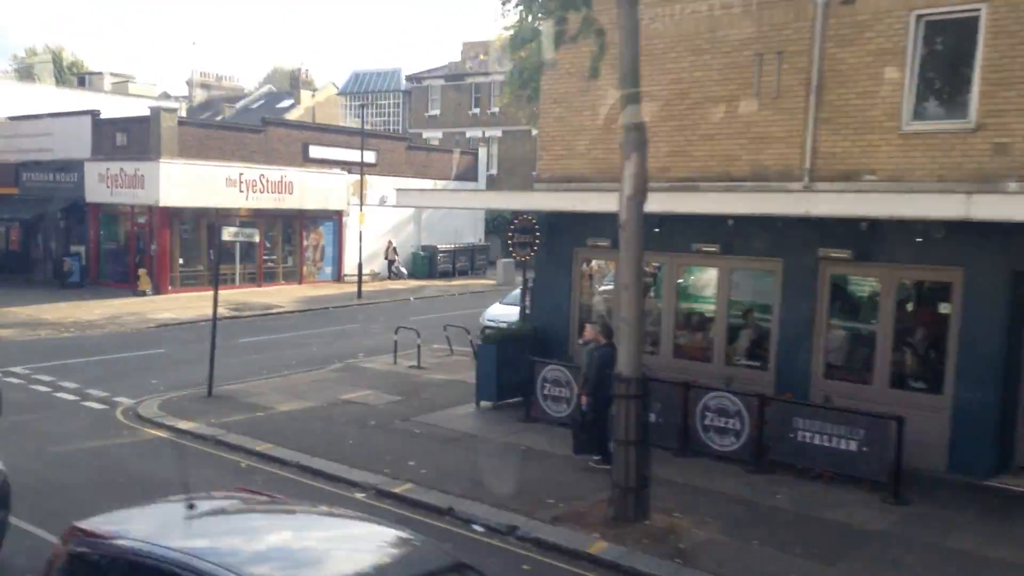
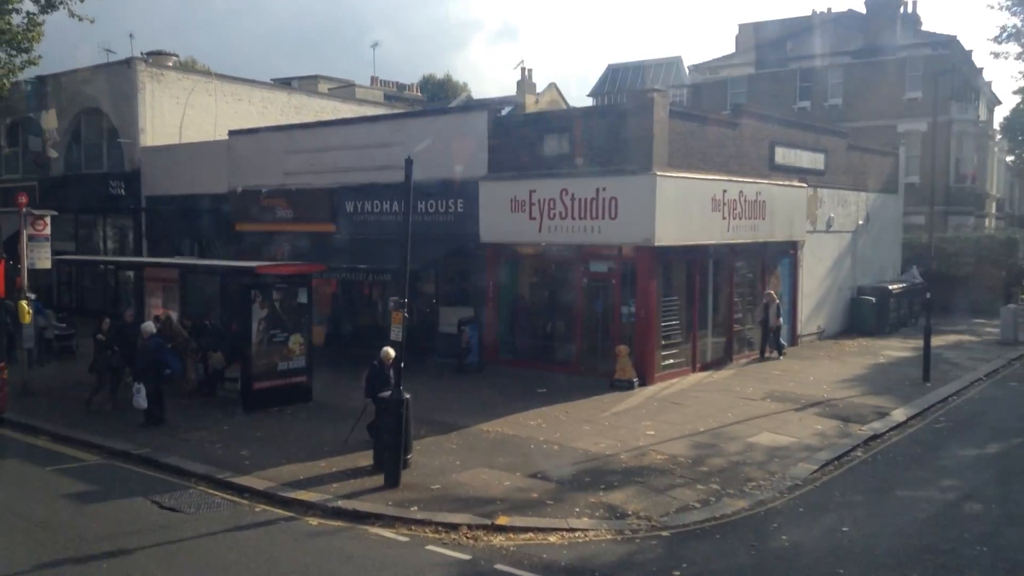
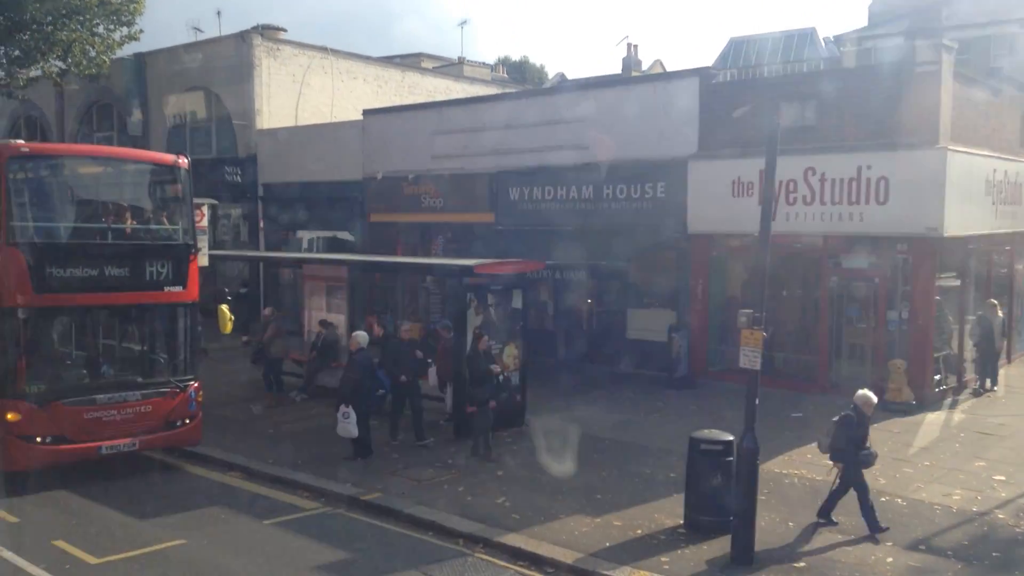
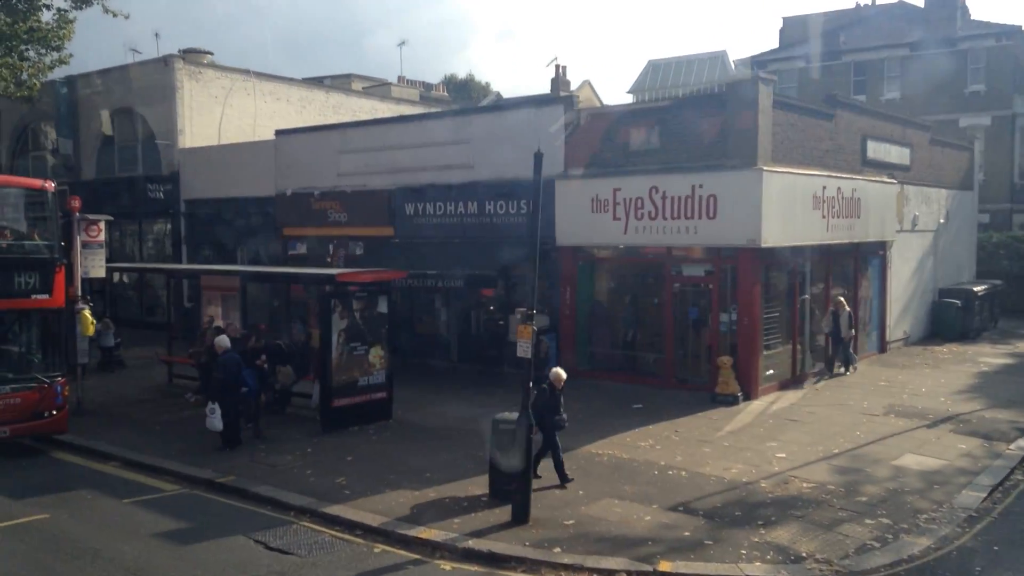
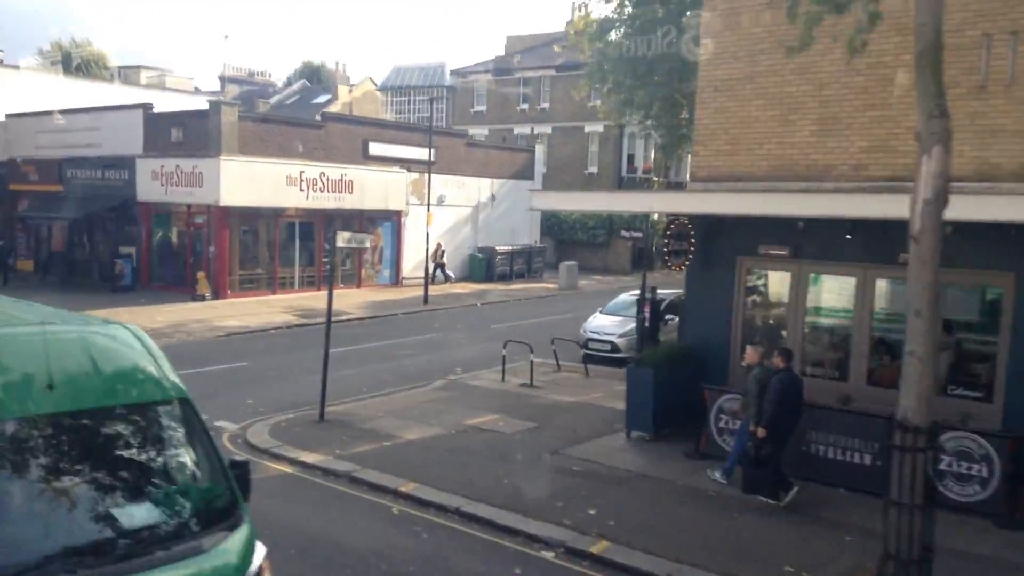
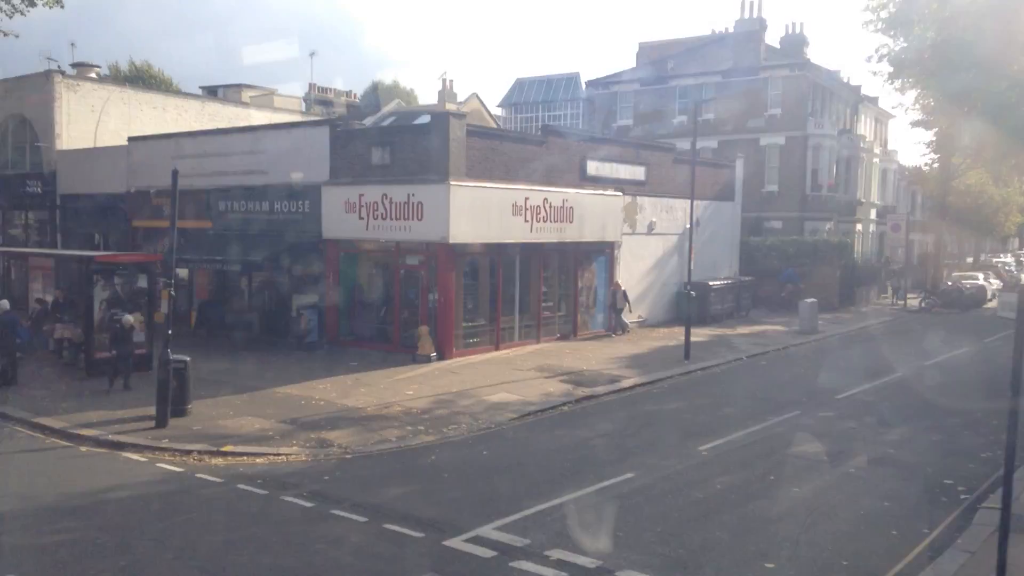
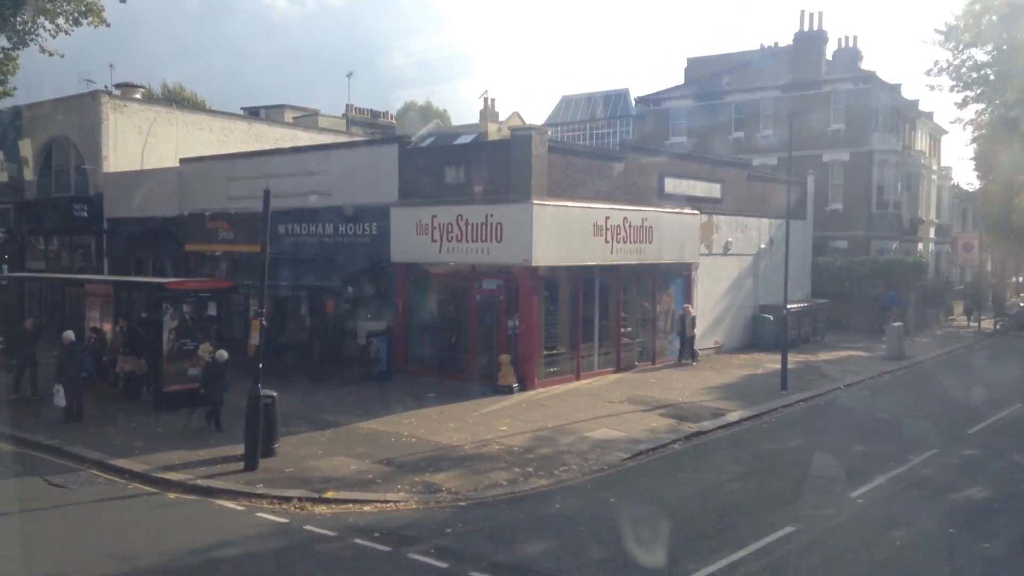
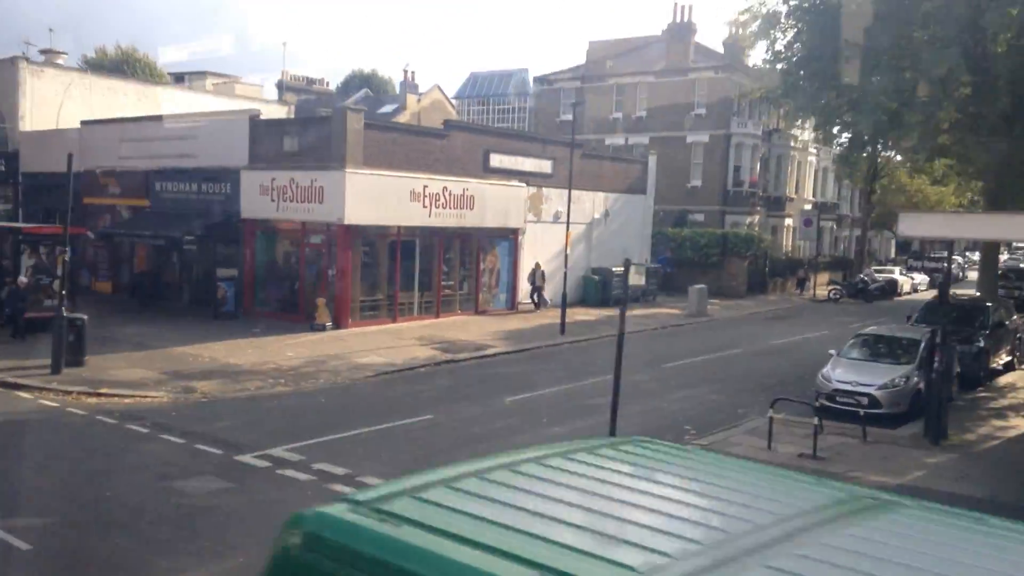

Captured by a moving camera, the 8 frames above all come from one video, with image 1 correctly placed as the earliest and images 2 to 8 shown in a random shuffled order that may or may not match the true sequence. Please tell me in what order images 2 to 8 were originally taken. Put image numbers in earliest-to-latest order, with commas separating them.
5, 8, 6, 7, 2, 4, 3
